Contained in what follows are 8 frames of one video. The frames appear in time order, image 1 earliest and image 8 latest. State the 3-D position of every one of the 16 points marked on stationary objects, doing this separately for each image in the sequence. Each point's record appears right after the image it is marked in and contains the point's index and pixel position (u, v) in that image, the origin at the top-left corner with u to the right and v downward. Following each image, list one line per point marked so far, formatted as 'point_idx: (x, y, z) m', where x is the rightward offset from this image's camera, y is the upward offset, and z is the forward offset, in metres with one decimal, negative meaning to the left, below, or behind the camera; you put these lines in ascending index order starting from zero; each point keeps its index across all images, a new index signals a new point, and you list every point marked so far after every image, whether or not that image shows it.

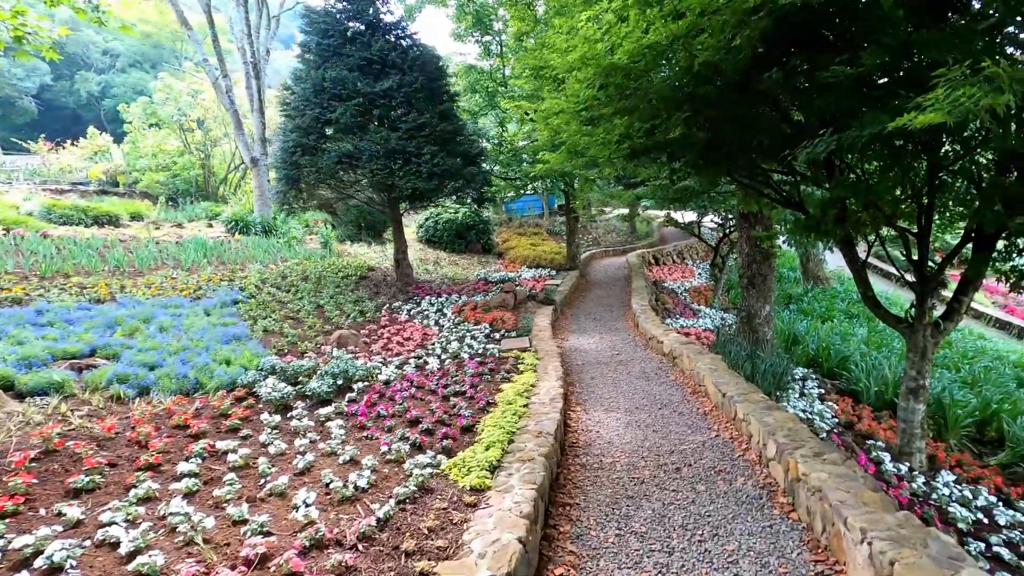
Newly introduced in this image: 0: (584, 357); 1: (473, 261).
0: (+0.7, -0.7, +5.5) m
1: (-0.9, +0.6, +11.9) m
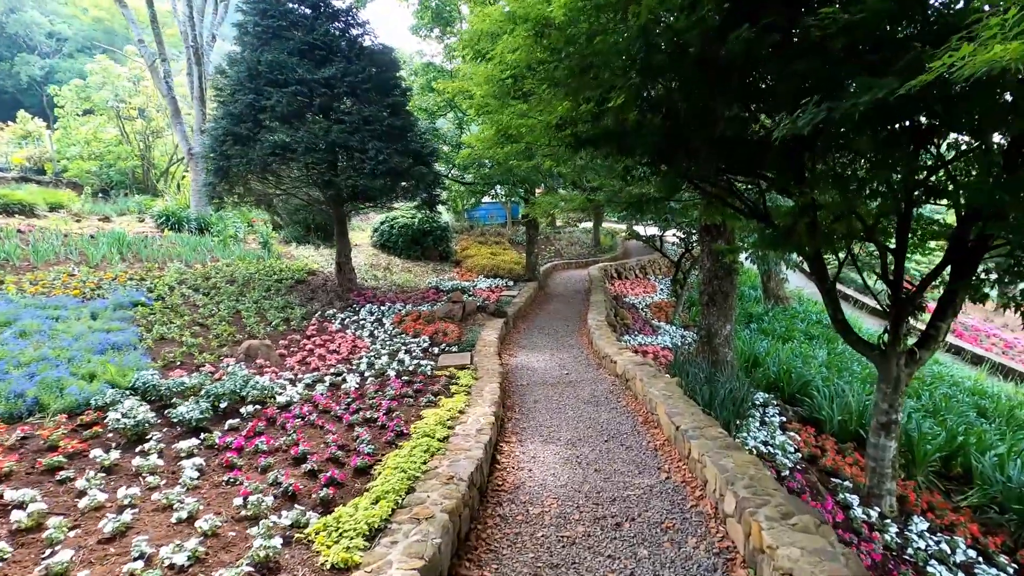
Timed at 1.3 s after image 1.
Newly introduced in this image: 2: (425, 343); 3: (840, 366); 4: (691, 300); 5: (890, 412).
0: (+0.2, -0.8, +5.0) m
1: (-1.8, +0.4, +11.3) m
2: (-0.9, -0.6, +5.5) m
3: (+4.5, -1.1, +7.4) m
4: (+3.4, -0.2, +10.2) m
5: (+2.3, -0.8, +3.3) m
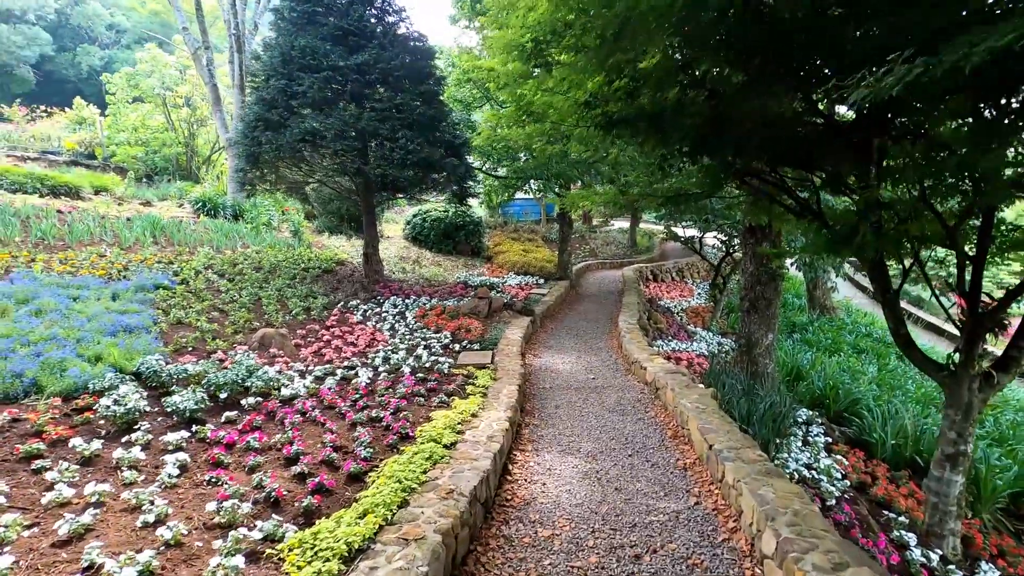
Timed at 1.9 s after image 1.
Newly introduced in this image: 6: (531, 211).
0: (+0.4, -0.8, +4.7) m
1: (-1.1, +0.5, +11.2) m
2: (-0.6, -0.5, +5.3) m
3: (+4.9, -1.2, +6.9) m
4: (+4.0, -0.3, +9.8) m
5: (+2.4, -0.8, +2.9) m
6: (+0.6, +2.5, +17.6) m
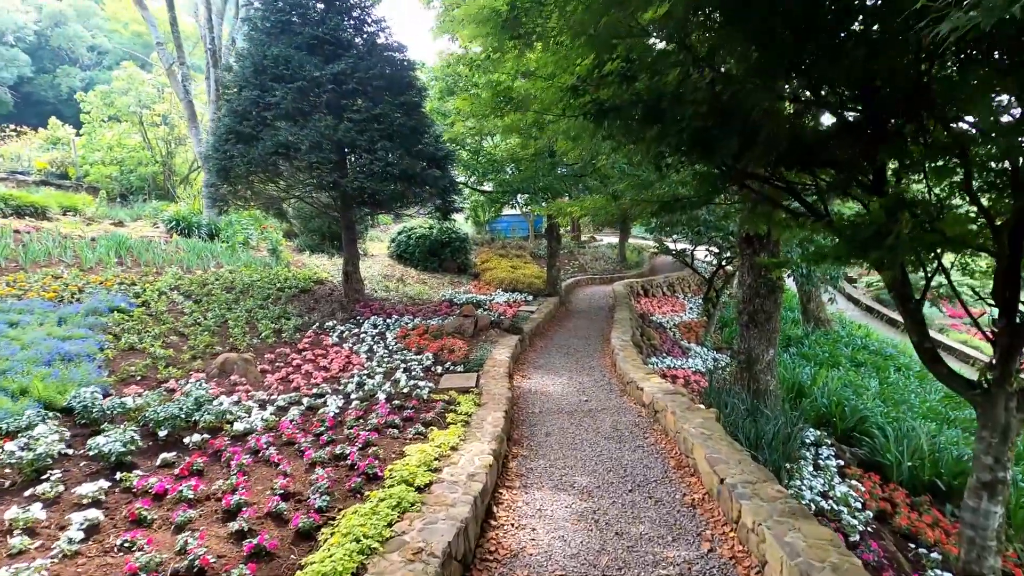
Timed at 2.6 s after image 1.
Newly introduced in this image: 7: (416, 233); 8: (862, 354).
0: (+0.3, -0.9, +4.3) m
1: (-1.4, +0.1, +10.8) m
2: (-0.8, -0.7, +4.9) m
3: (+4.7, -1.4, +6.6) m
4: (+3.8, -0.6, +9.5) m
5: (+2.3, -0.9, +2.6) m
6: (+0.2, +2.0, +17.3) m
7: (-2.1, +1.2, +11.7) m
8: (+6.0, -1.1, +9.1) m
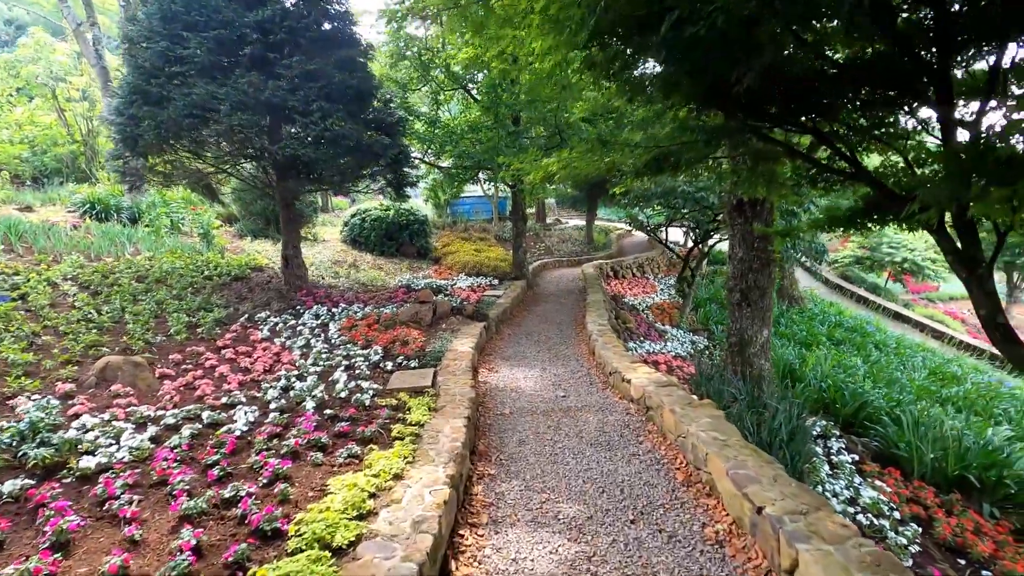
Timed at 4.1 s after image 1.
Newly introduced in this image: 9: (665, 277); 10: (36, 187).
0: (0.0, -0.8, +3.7) m
1: (-2.1, +0.4, +10.0) m
2: (-1.0, -0.5, +4.2) m
3: (+4.3, -1.0, +6.2) m
4: (+3.2, -0.2, +9.0) m
5: (+2.2, -0.7, +2.0) m
6: (-0.9, +2.4, +16.6) m
7: (-2.9, +1.5, +10.8) m
8: (+5.4, -0.7, +8.8) m
9: (+3.4, +0.2, +12.1) m
10: (-9.3, +2.0, +10.5) m
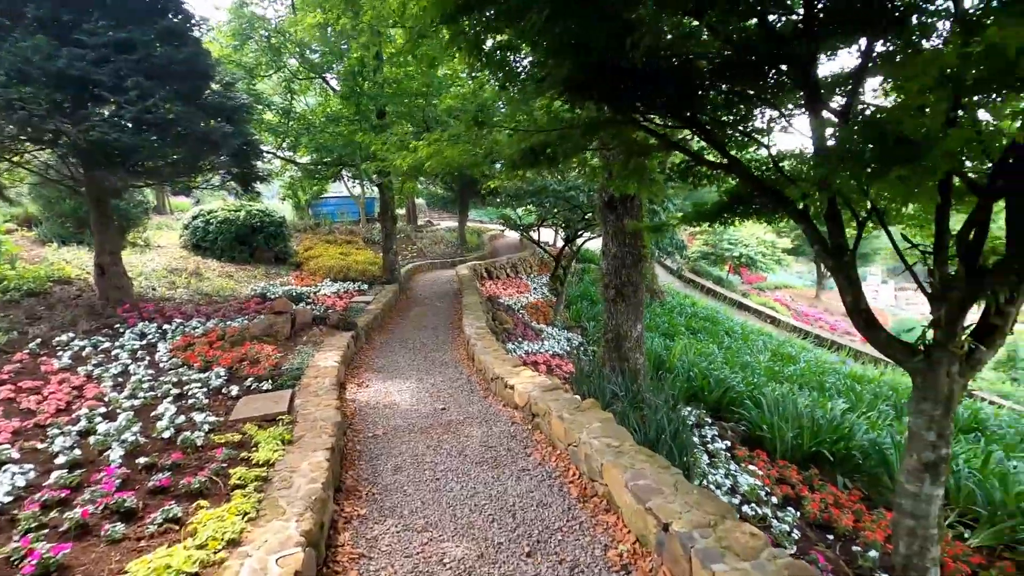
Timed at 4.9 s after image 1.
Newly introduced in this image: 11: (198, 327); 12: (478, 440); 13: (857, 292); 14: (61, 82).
0: (-0.8, -0.8, +3.2) m
1: (-4.3, +0.3, +8.9) m
2: (-1.9, -0.6, +3.5) m
3: (+2.9, -0.9, +6.7) m
4: (+1.1, -0.2, +9.2) m
5: (+1.8, -0.6, +2.2) m
6: (-4.8, +2.3, +15.6) m
7: (-5.3, +1.3, +9.5) m
8: (+3.3, -0.6, +9.5) m
9: (+0.6, +0.3, +12.2) m
10: (-11.4, +1.6, +7.7) m
11: (-2.8, -0.4, +4.8) m
12: (-0.2, -0.8, +2.9) m
13: (+1.5, 0.0, +2.3) m
14: (-3.7, +1.7, +4.4) m
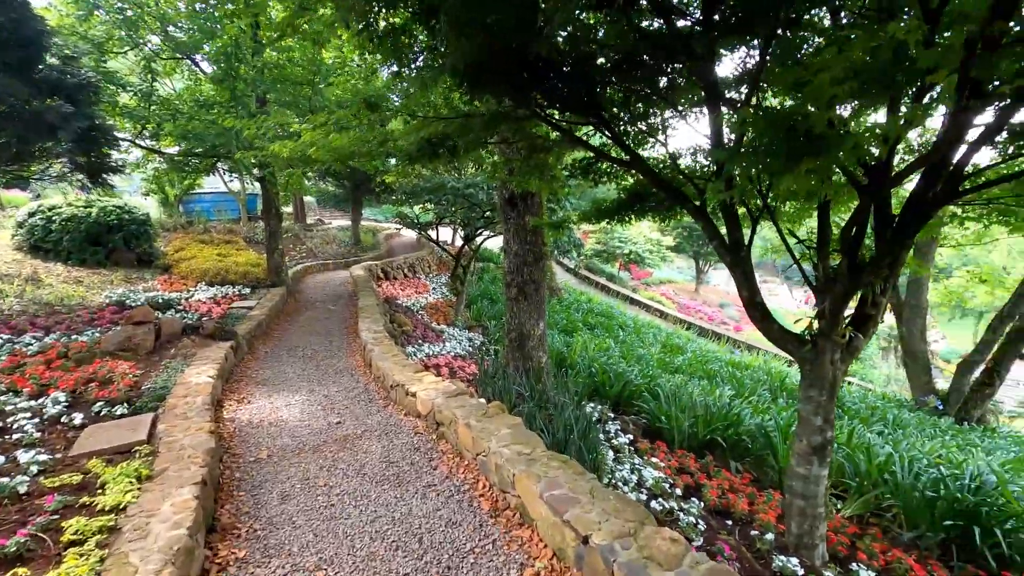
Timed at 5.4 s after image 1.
0: (-1.3, -0.8, +2.9) m
1: (-5.8, +0.2, +7.8) m
2: (-2.5, -0.6, +2.9) m
3: (+1.6, -0.9, +7.0) m
4: (-0.6, -0.2, +9.1) m
5: (+1.4, -0.6, +2.3) m
6: (-7.6, +2.1, +14.2) m
7: (-6.9, +1.2, +8.2) m
8: (+1.5, -0.5, +9.8) m
9: (-1.7, +0.3, +11.9) m
10: (-12.7, +1.3, +5.3) m
11: (-3.6, -0.4, +4.0) m
12: (-0.7, -0.8, +2.7) m
13: (+1.1, 0.0, +2.4) m
14: (-4.5, +1.6, +3.5) m
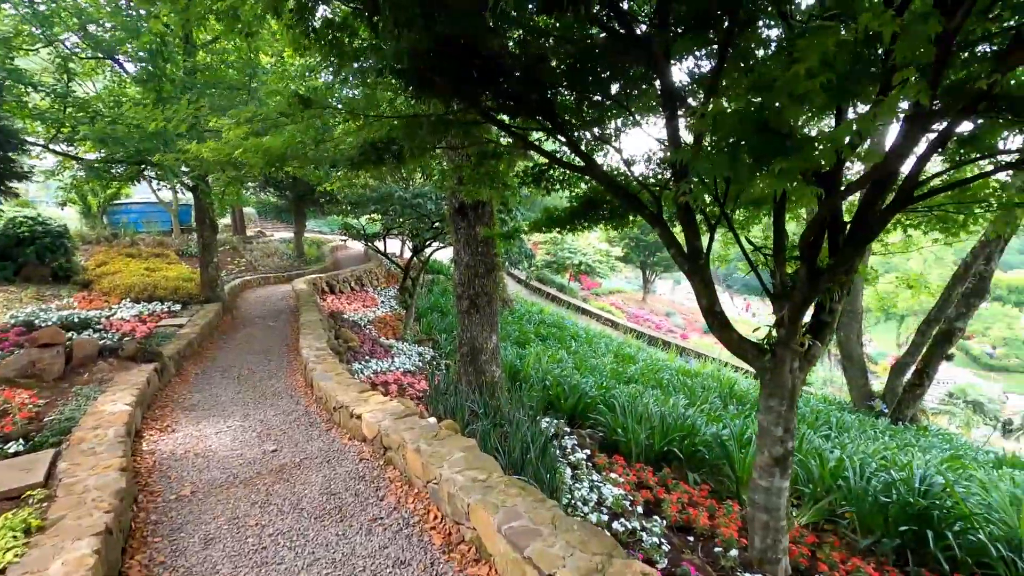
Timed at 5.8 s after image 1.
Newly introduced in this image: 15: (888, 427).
0: (-1.5, -0.9, +2.6) m
1: (-6.5, -0.1, +7.1) m
2: (-2.7, -0.7, +2.5) m
3: (+1.0, -1.0, +6.9) m
4: (-1.4, -0.4, +8.8) m
5: (+1.2, -0.6, +2.3) m
6: (-8.9, +1.7, +13.4) m
7: (-7.7, +0.9, +7.4) m
8: (+0.6, -0.7, +9.7) m
9: (-2.7, 0.0, +11.6) m
10: (-13.1, +1.0, +4.0) m
11: (-4.0, -0.6, +3.5) m
12: (-0.9, -0.9, +2.5) m
13: (+0.9, 0.0, +2.3) m
14: (-4.8, +1.5, +2.9) m
15: (+4.0, -1.5, +5.6) m
